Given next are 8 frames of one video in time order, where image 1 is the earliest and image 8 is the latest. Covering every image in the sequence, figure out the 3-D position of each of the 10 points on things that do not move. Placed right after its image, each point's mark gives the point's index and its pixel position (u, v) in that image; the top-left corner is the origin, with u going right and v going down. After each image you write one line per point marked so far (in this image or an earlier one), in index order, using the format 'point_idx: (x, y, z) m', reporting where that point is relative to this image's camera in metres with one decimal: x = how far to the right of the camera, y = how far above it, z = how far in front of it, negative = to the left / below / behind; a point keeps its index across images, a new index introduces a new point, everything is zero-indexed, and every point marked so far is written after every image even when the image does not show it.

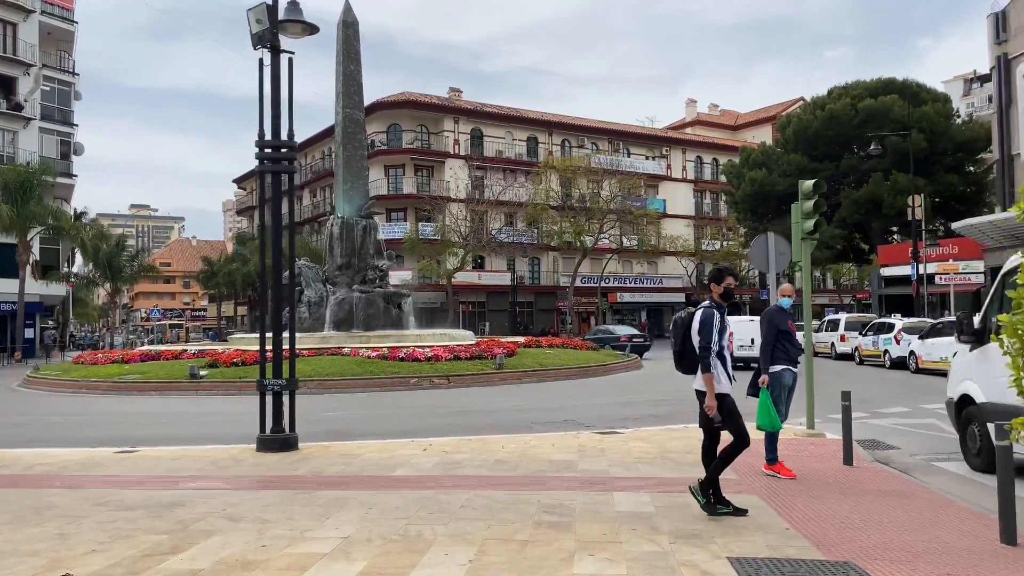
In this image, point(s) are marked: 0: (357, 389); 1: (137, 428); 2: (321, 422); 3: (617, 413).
0: (-3.5, -2.3, +18.7) m
1: (-5.9, -2.2, +12.9) m
2: (-3.1, -2.2, +13.4) m
3: (+1.8, -2.1, +13.9) m
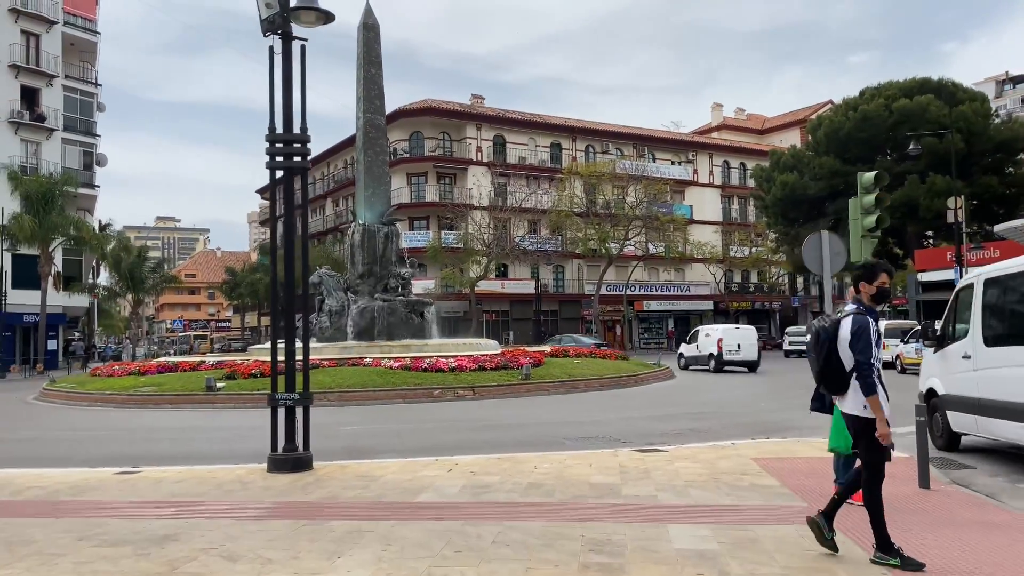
0: (-2.9, -2.5, +18.0) m
1: (-5.4, -2.3, +12.2) m
2: (-2.6, -2.3, +12.6) m
3: (+2.3, -2.2, +13.0) m
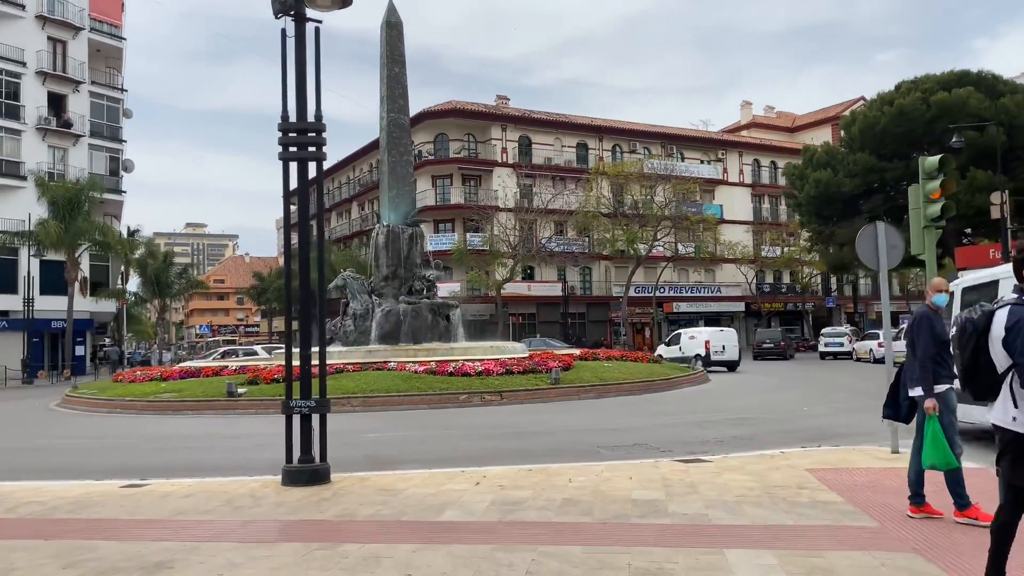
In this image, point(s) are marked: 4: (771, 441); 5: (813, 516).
0: (-2.3, -2.5, +17.4) m
1: (-5.0, -2.4, +11.6) m
2: (-2.2, -2.3, +12.0) m
3: (+2.7, -2.2, +12.3) m
4: (+3.6, -2.1, +11.5) m
5: (+2.3, -1.7, +6.2) m
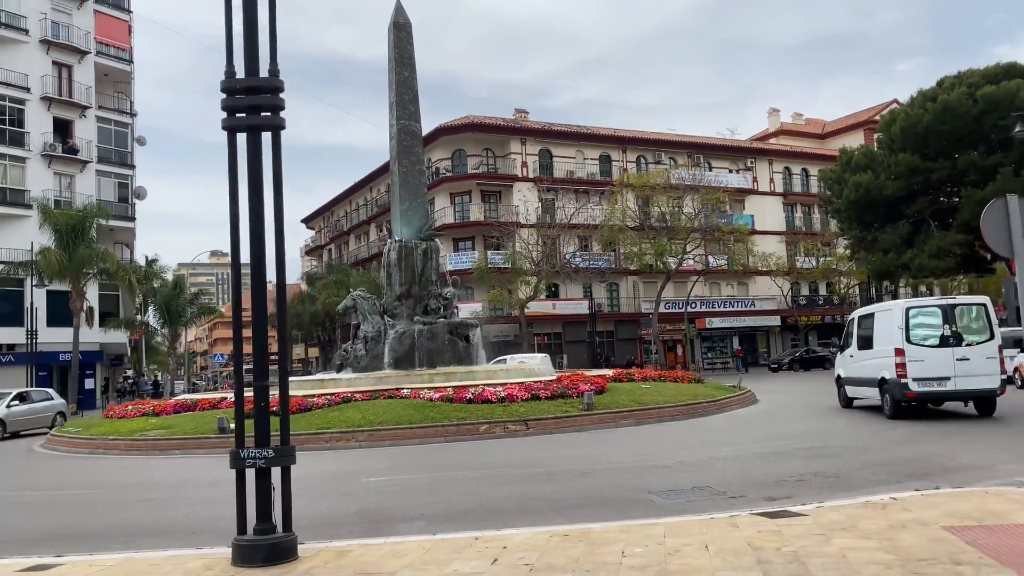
0: (-1.8, -2.8, +15.2) m
1: (-4.7, -2.6, +9.6) m
2: (-1.8, -2.5, +9.8) m
3: (+3.1, -2.3, +10.0) m
4: (+4.0, -2.2, +9.2) m
5: (+2.4, -1.6, +4.0) m
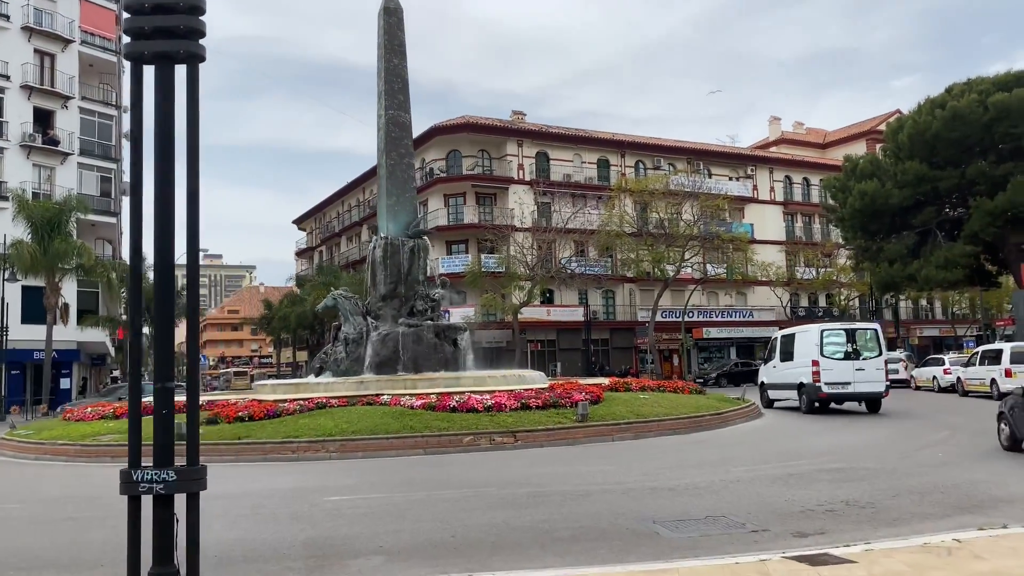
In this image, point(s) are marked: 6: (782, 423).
0: (-2.0, -2.8, +13.8) m
1: (-4.8, -2.4, +8.2) m
2: (-2.0, -2.4, +8.4) m
3: (+2.9, -2.2, +8.6) m
4: (+3.8, -2.1, +7.9) m
5: (+2.3, -1.5, +2.6) m
6: (+6.1, -3.0, +18.5) m
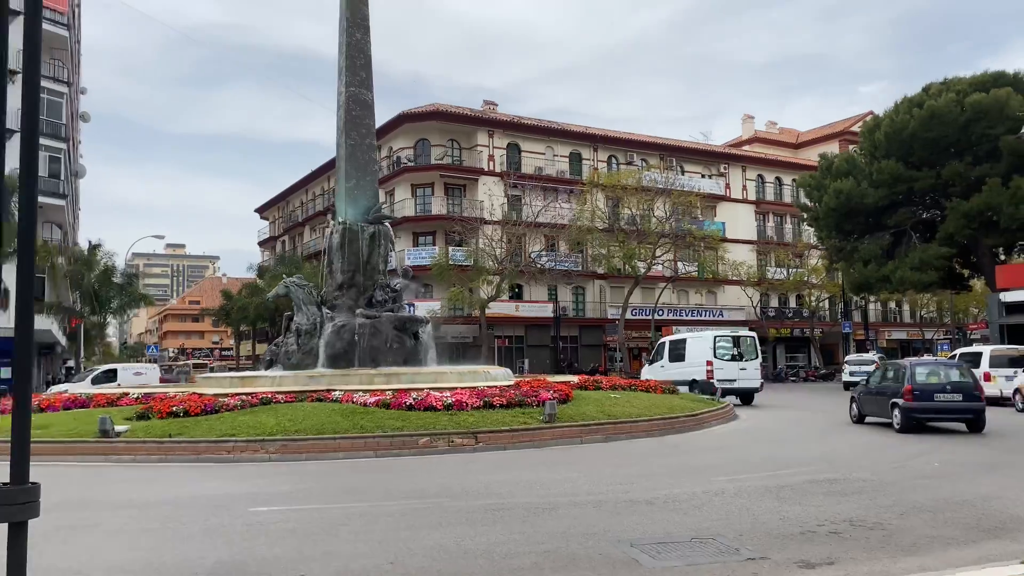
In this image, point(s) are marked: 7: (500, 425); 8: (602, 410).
0: (-2.6, -2.5, +12.5) m
1: (-5.2, -2.2, +6.8) m
2: (-2.4, -2.1, +7.1) m
3: (+2.5, -2.1, +7.5) m
4: (+3.4, -2.0, +6.8) m
5: (+2.1, -1.4, +1.5) m
6: (+5.3, -2.9, +17.5) m
7: (-0.2, -2.3, +14.0) m
8: (+1.7, -2.4, +16.0) m
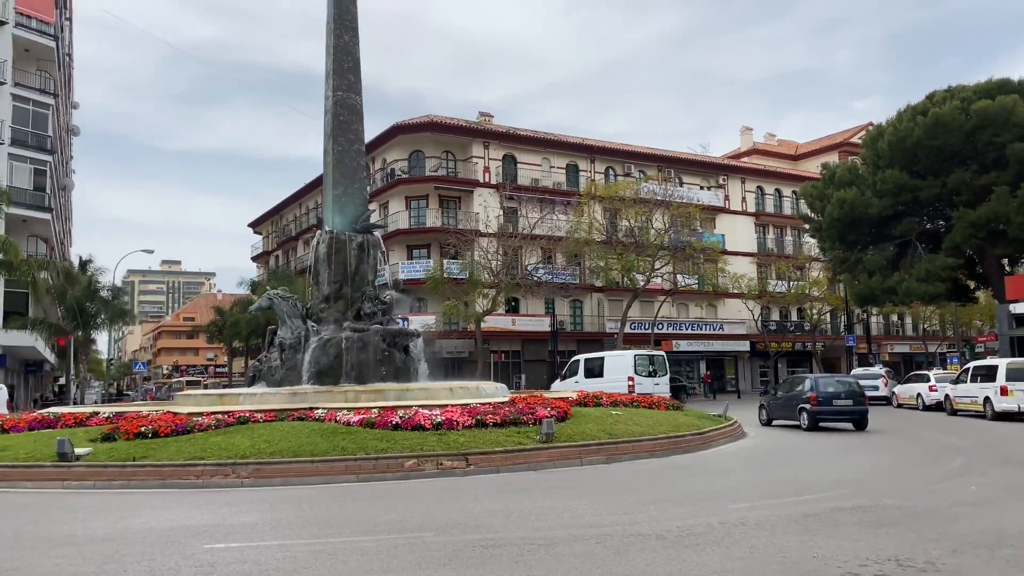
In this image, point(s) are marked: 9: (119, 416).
0: (-2.7, -2.7, +11.5) m
1: (-5.3, -2.2, +5.7) m
2: (-2.5, -2.2, +6.1) m
3: (+2.4, -2.1, +6.5) m
4: (+3.3, -2.0, +5.8) m
5: (+2.1, -1.3, +0.5) m
6: (+5.2, -3.1, +16.4) m
7: (-0.3, -2.5, +12.9) m
8: (+1.7, -2.5, +14.9) m
9: (-7.6, -2.5, +15.9) m
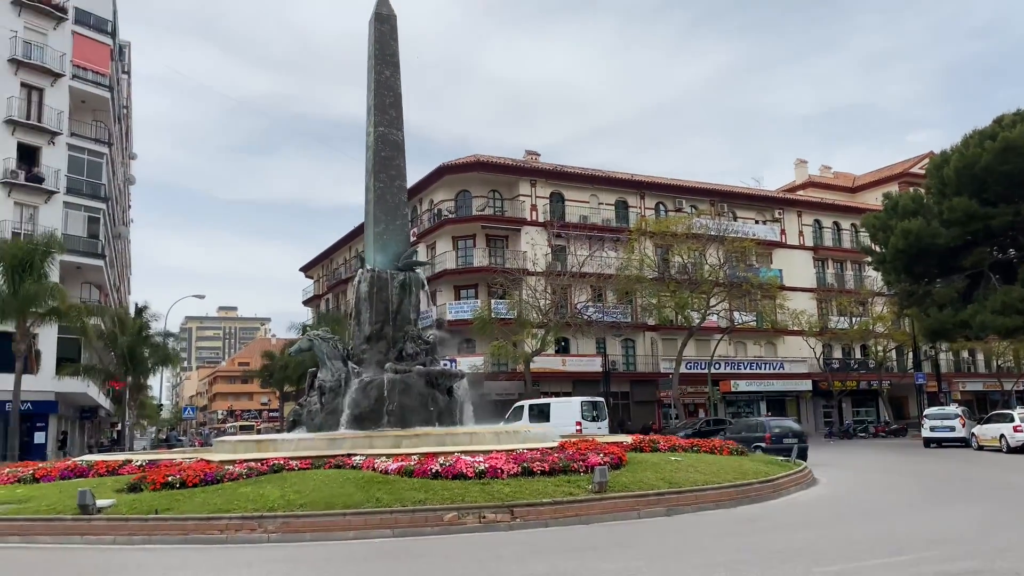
0: (-2.1, -3.2, +10.5) m
1: (-5.0, -2.4, +5.0) m
2: (-2.2, -2.4, +5.2) m
3: (+2.7, -2.3, +5.3) m
4: (+3.6, -2.1, +4.5) m
5: (+2.0, -1.2, -0.7) m
6: (+6.1, -3.7, +15.0) m
7: (+0.4, -3.0, +11.9) m
8: (+2.5, -3.1, +13.7) m
9: (-6.7, -3.3, +15.2) m
